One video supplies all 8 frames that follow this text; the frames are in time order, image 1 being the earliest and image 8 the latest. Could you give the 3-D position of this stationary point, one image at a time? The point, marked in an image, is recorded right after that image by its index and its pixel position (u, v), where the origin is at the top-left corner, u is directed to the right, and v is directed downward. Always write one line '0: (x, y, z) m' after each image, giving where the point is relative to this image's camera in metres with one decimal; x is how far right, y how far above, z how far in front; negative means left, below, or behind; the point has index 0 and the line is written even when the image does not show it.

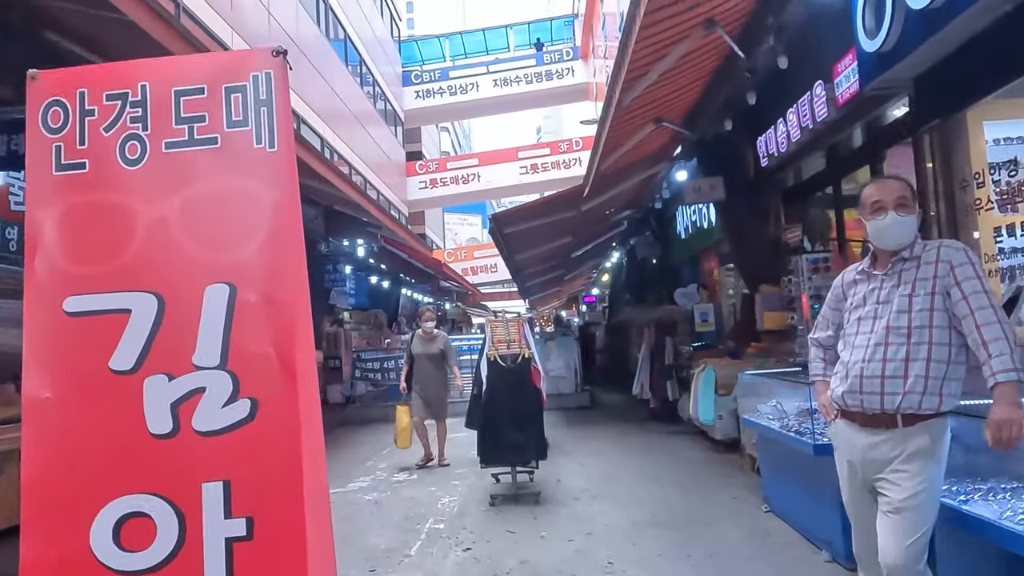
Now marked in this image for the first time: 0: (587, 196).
0: (+0.9, +1.1, +9.3) m
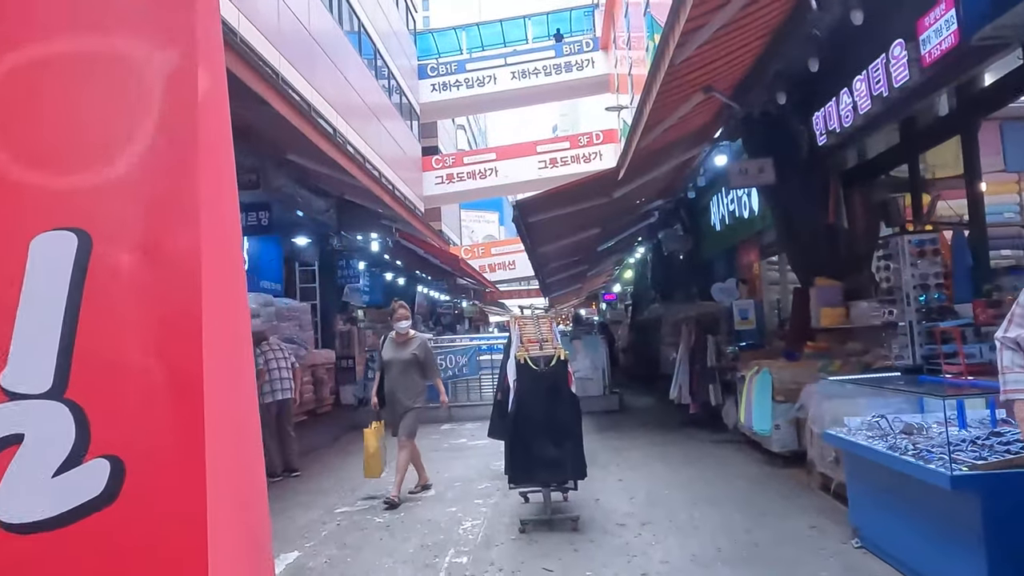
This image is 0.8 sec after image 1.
0: (+1.1, +1.2, +8.5) m
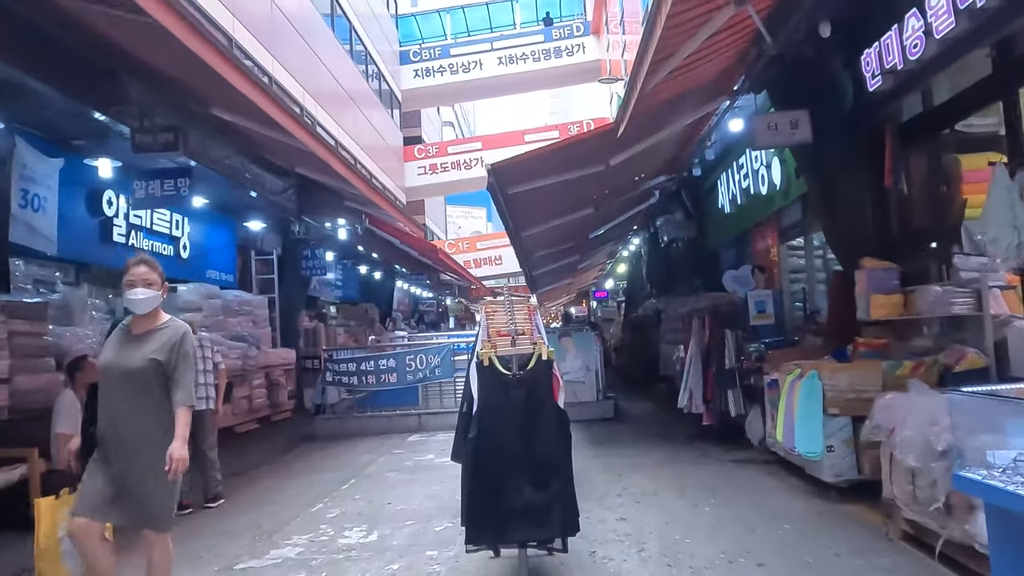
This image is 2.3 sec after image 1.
0: (+0.9, +1.3, +7.0) m
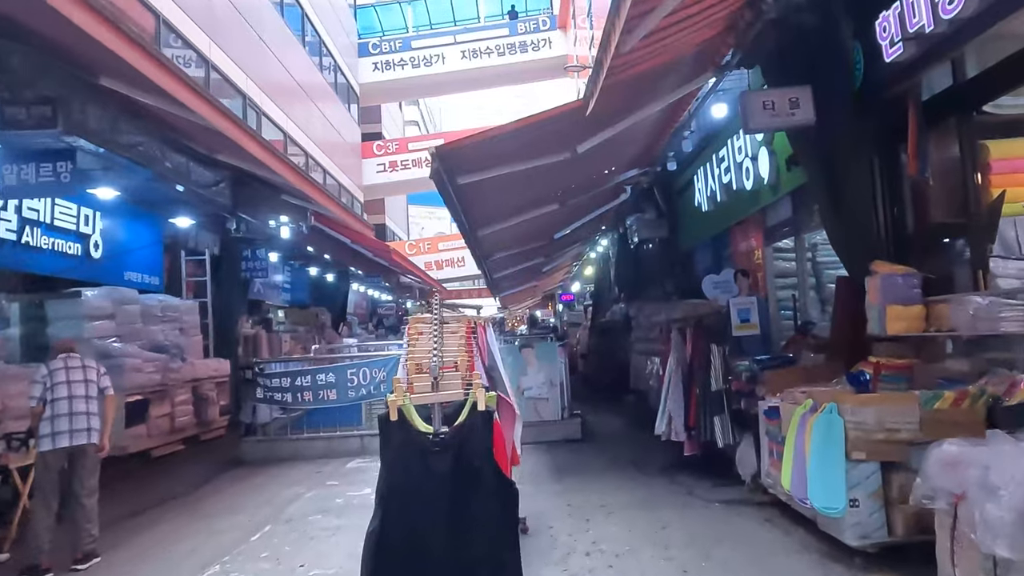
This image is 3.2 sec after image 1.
0: (+0.6, +1.2, +6.0) m
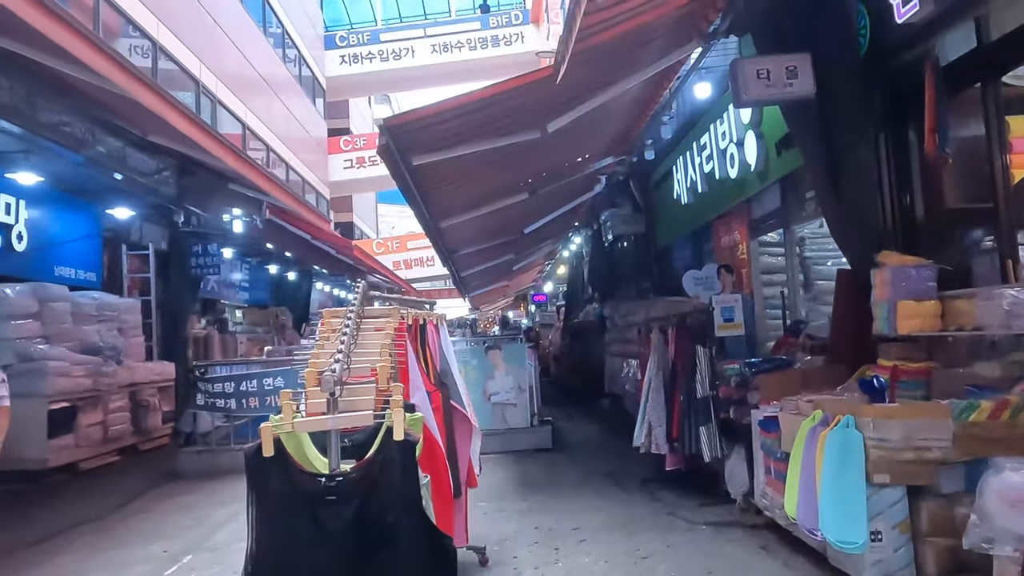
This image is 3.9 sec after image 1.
0: (+0.3, +1.3, +5.4) m
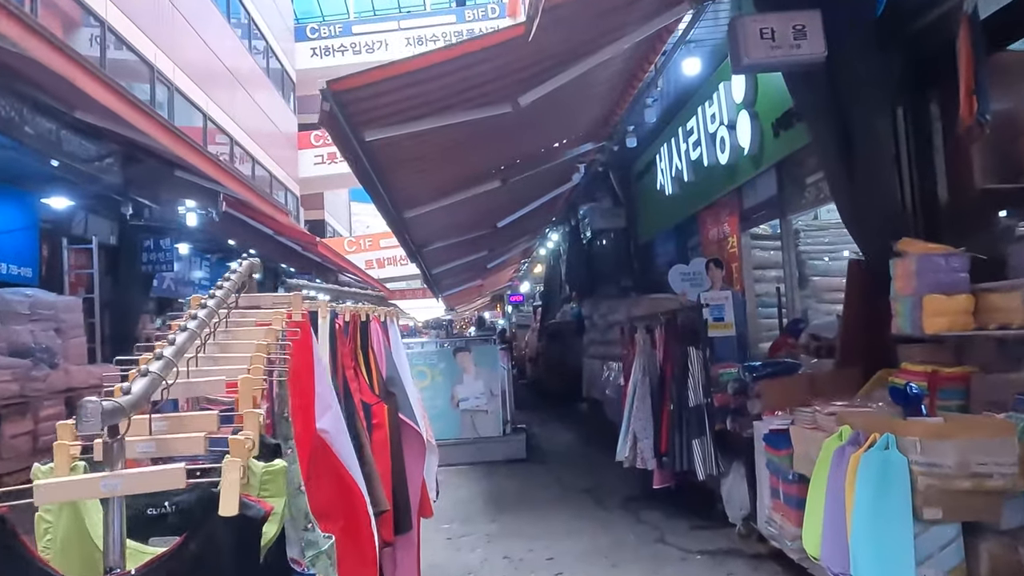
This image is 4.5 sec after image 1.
0: (+0.1, +1.3, +4.7) m
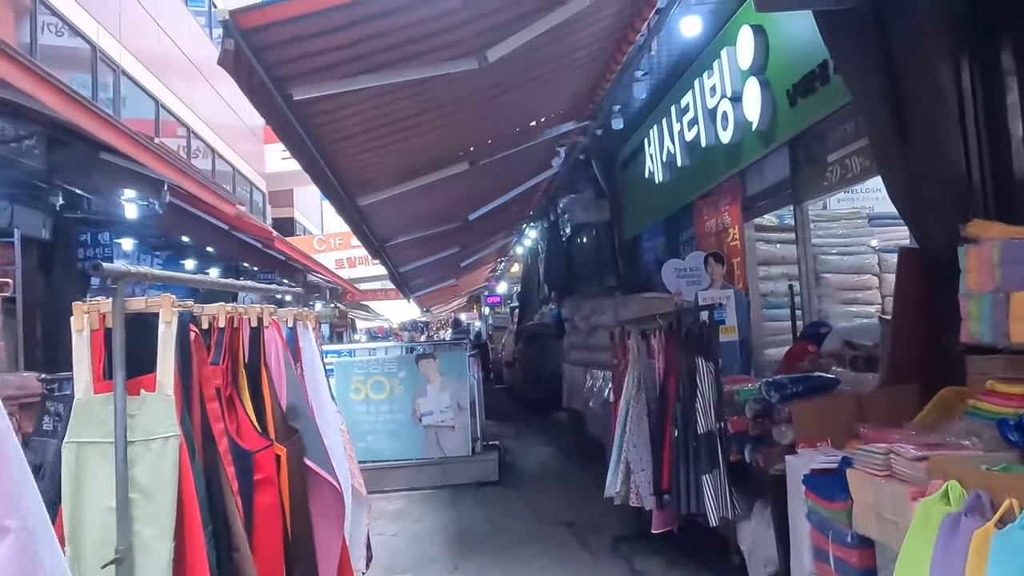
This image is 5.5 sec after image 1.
0: (-0.1, +1.3, +3.8) m
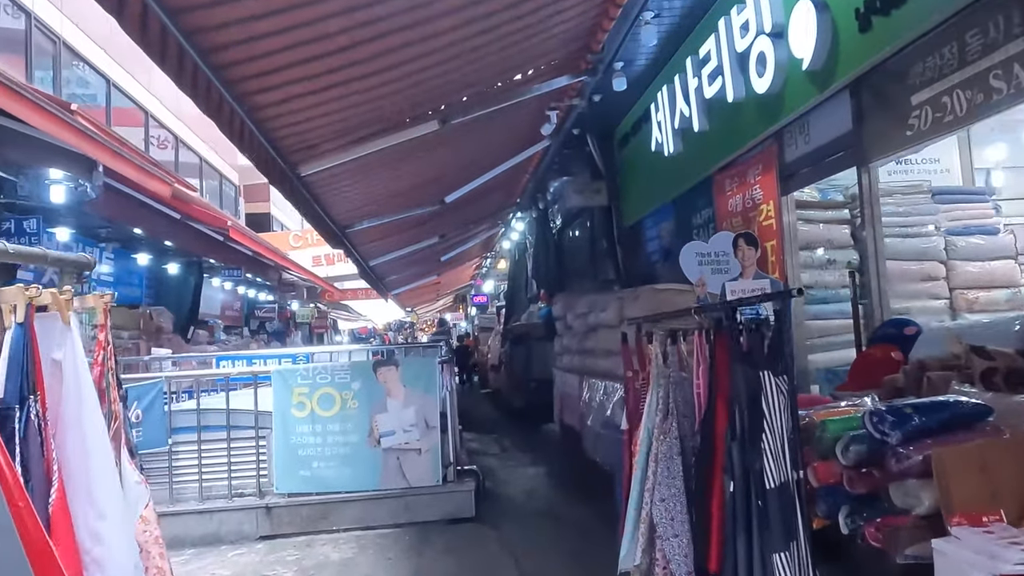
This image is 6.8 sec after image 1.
0: (-0.2, +1.4, +2.6) m
